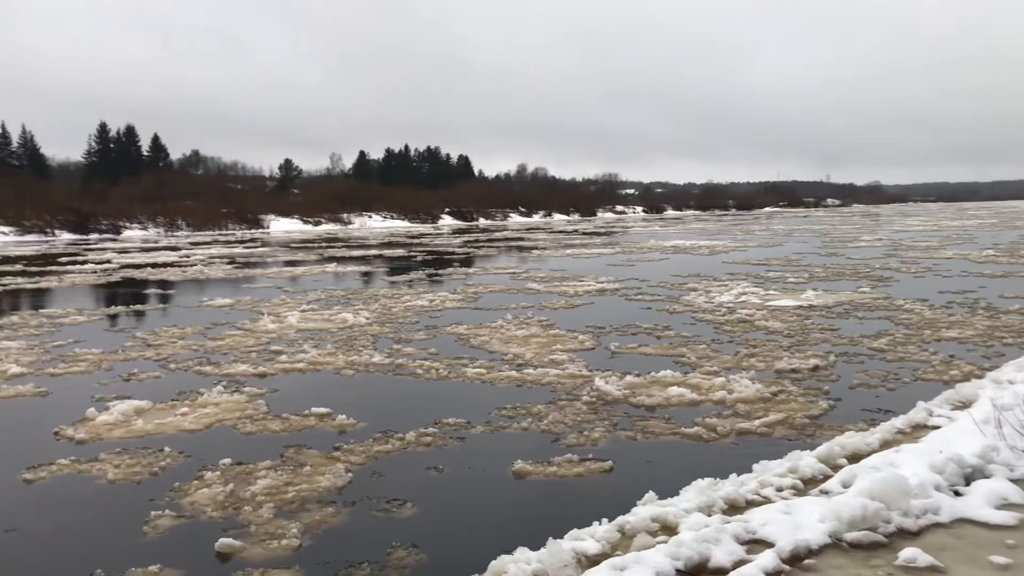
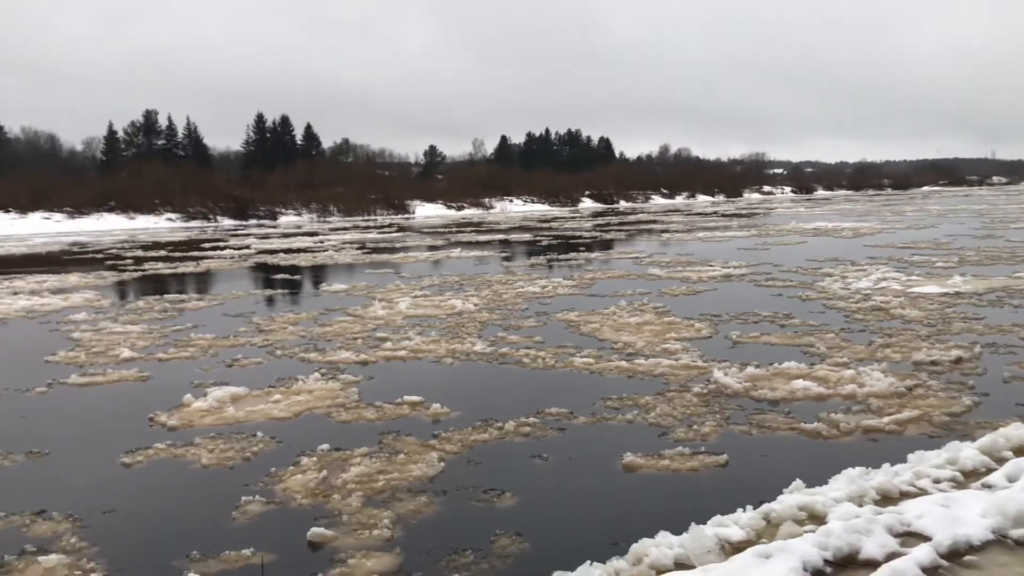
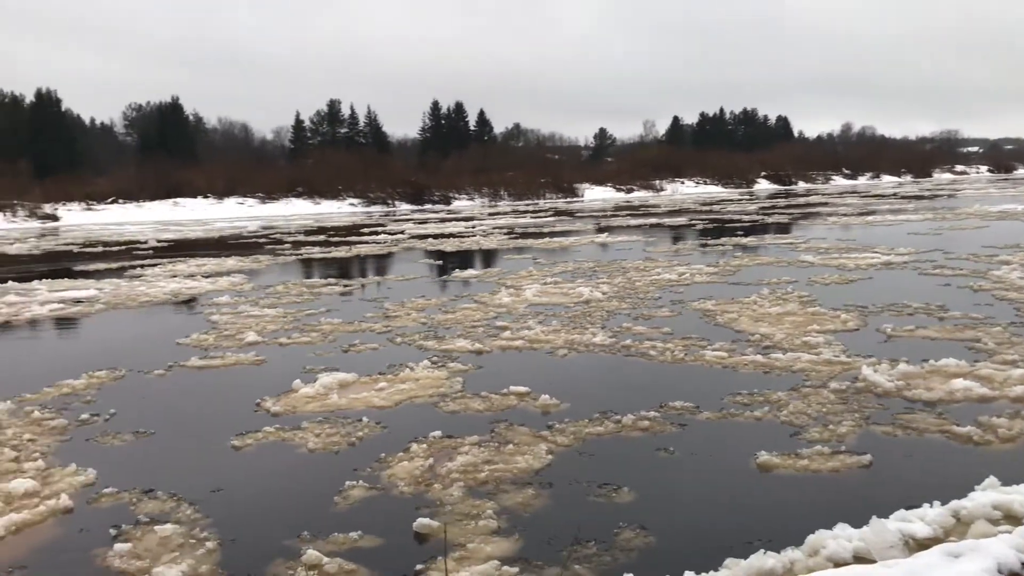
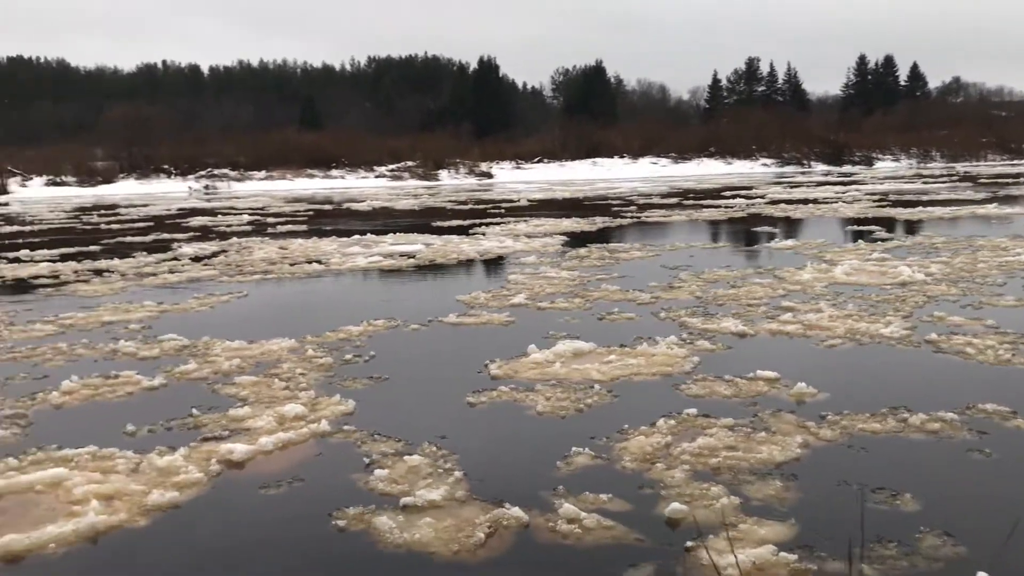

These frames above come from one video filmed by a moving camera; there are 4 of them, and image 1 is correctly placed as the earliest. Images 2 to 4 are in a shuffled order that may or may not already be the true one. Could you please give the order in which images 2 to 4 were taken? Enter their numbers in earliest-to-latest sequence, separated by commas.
2, 3, 4
